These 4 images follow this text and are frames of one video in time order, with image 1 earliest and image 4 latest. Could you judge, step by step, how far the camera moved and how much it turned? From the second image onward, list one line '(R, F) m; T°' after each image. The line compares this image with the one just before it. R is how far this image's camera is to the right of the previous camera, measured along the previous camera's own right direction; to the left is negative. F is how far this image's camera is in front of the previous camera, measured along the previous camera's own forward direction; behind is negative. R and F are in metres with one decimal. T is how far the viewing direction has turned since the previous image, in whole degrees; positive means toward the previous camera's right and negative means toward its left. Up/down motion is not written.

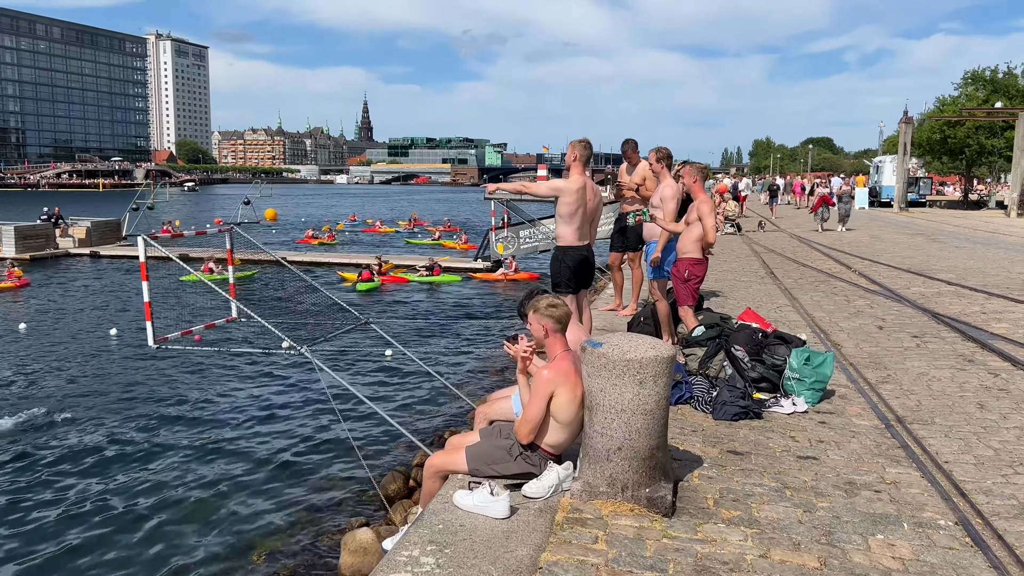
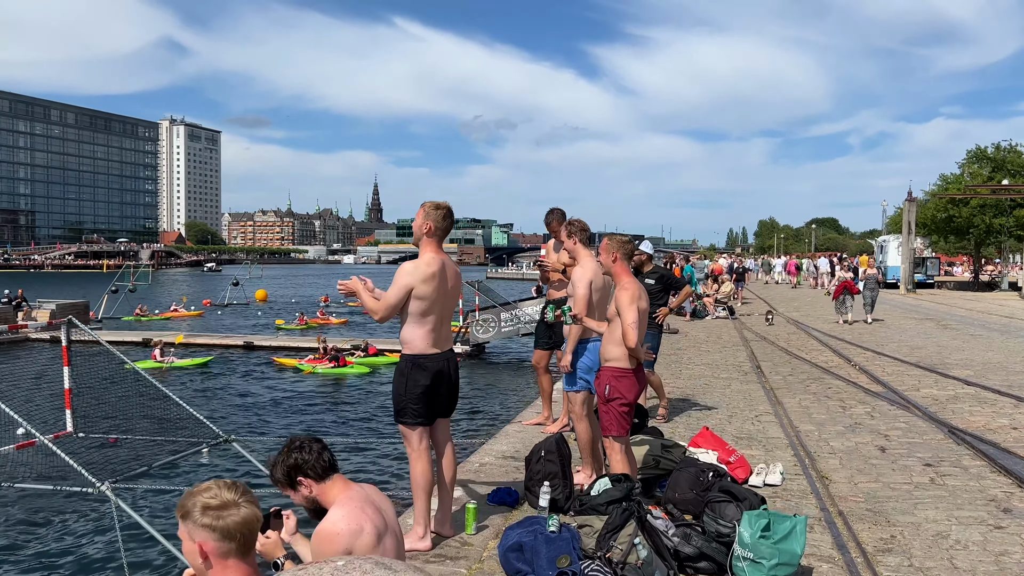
(+1.1, +2.2) m; -1°
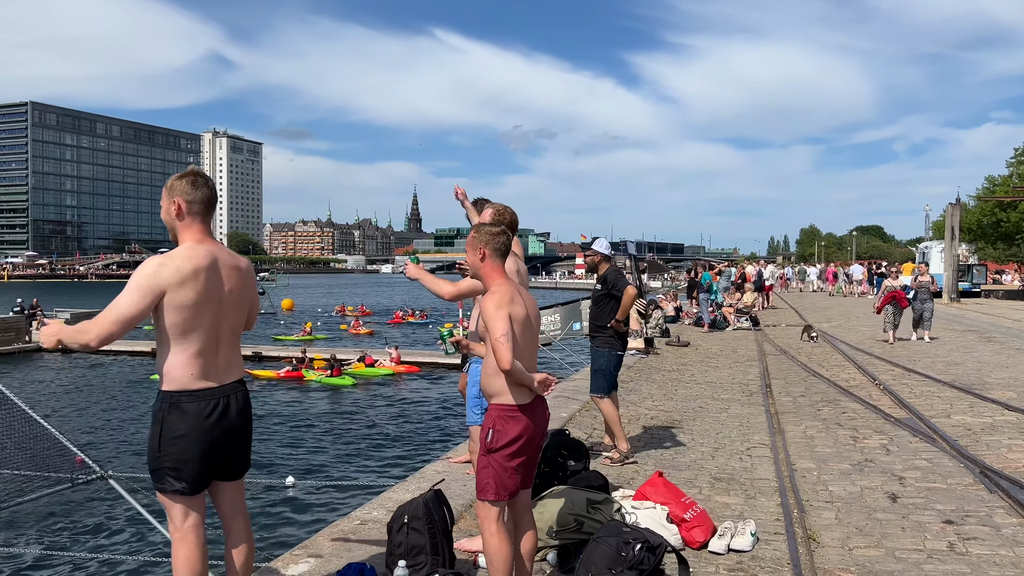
(+1.0, +1.5) m; -3°
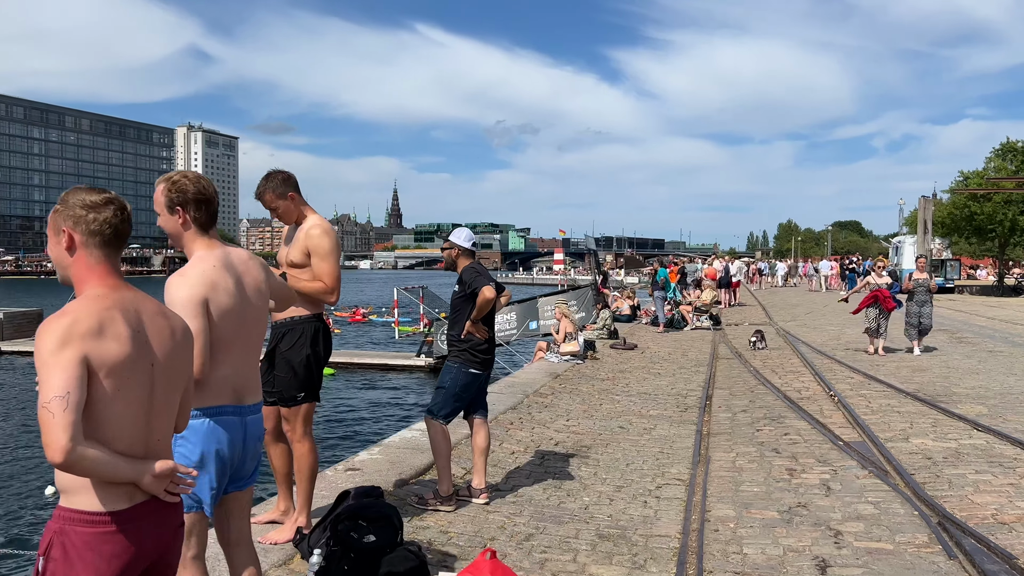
(+1.1, +1.6) m; +1°
